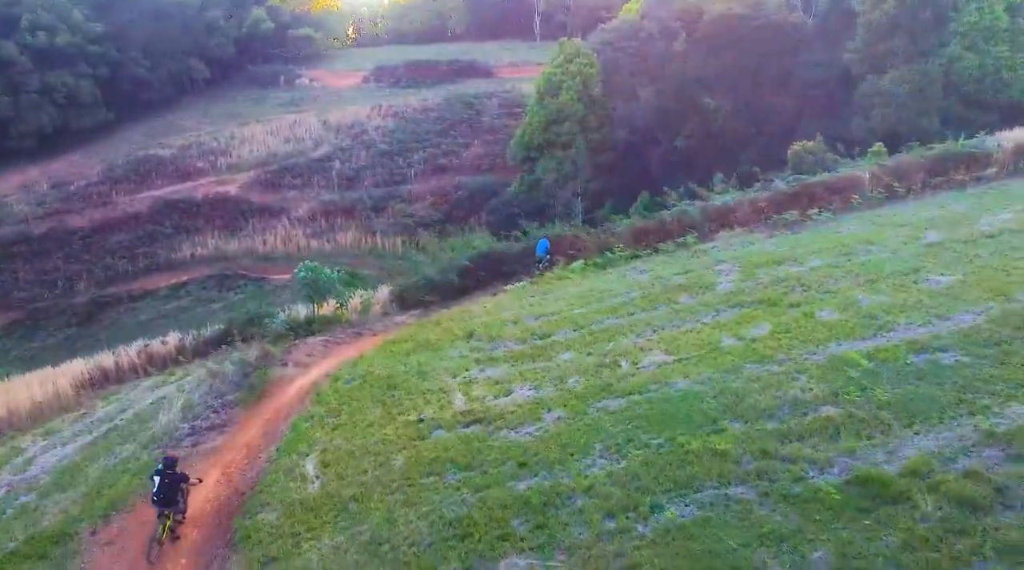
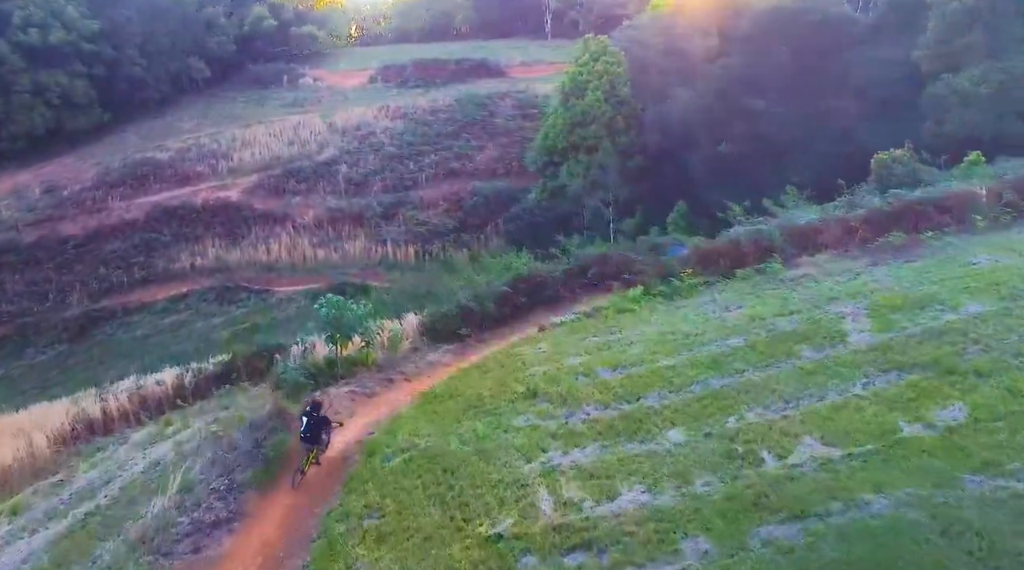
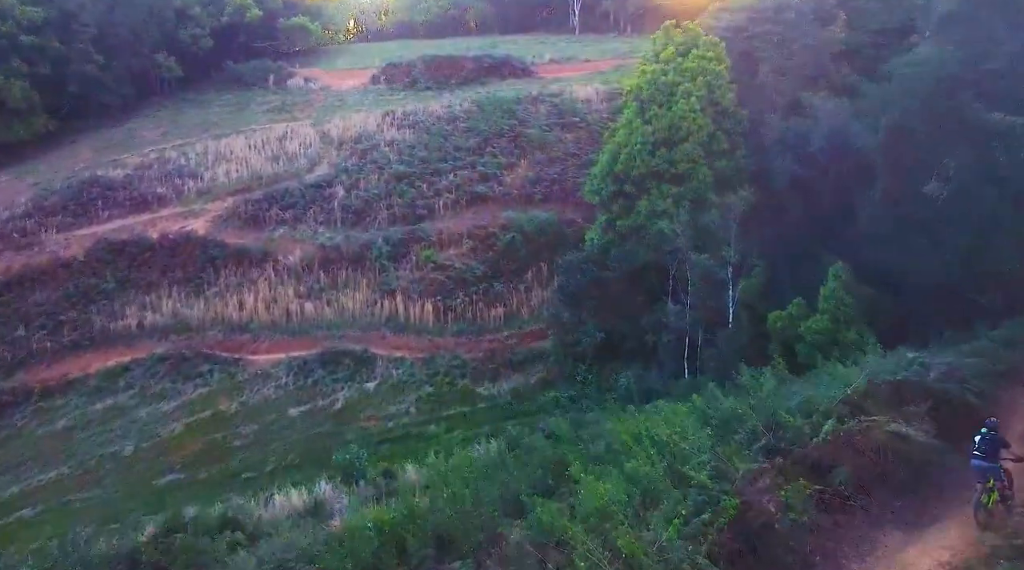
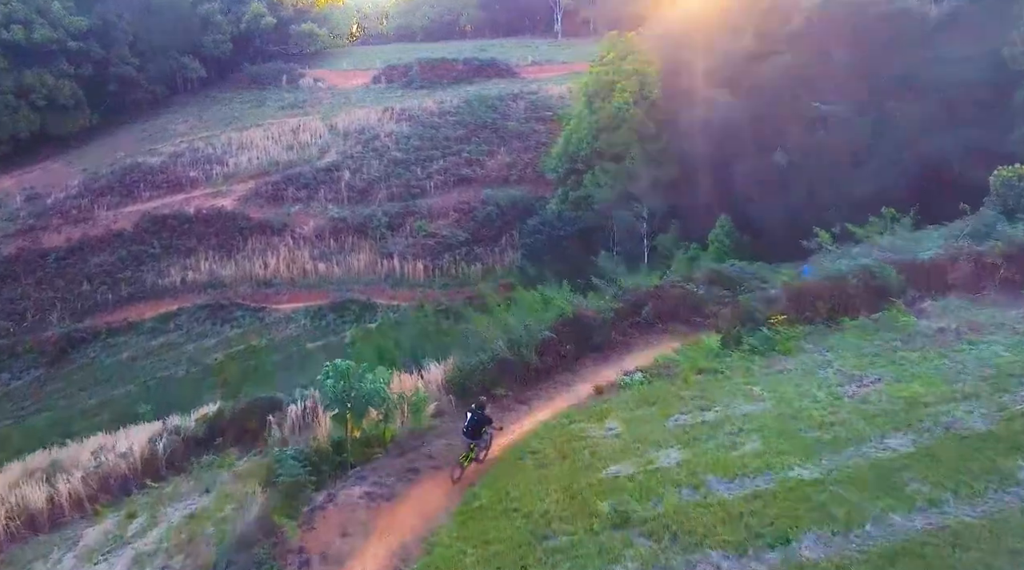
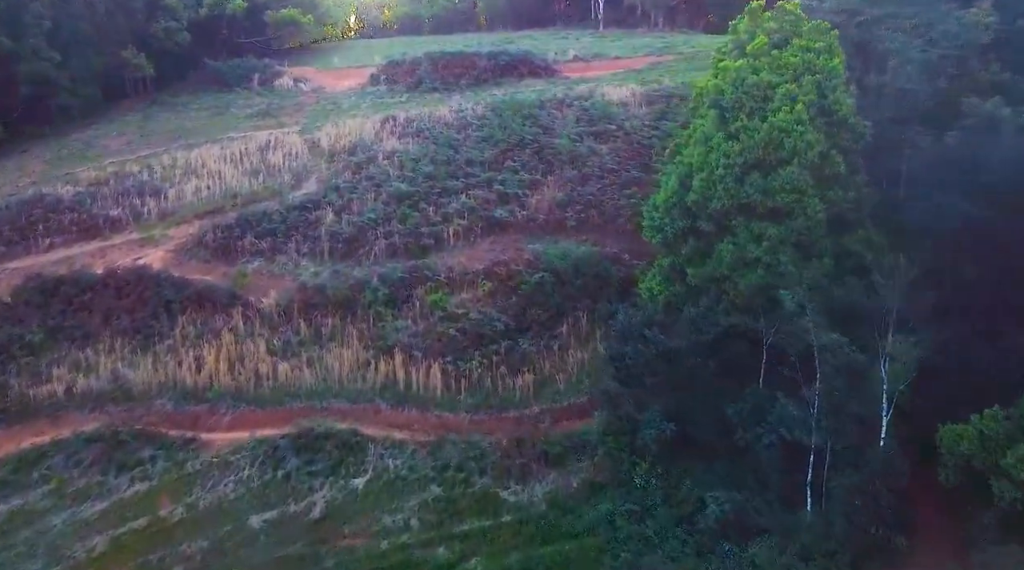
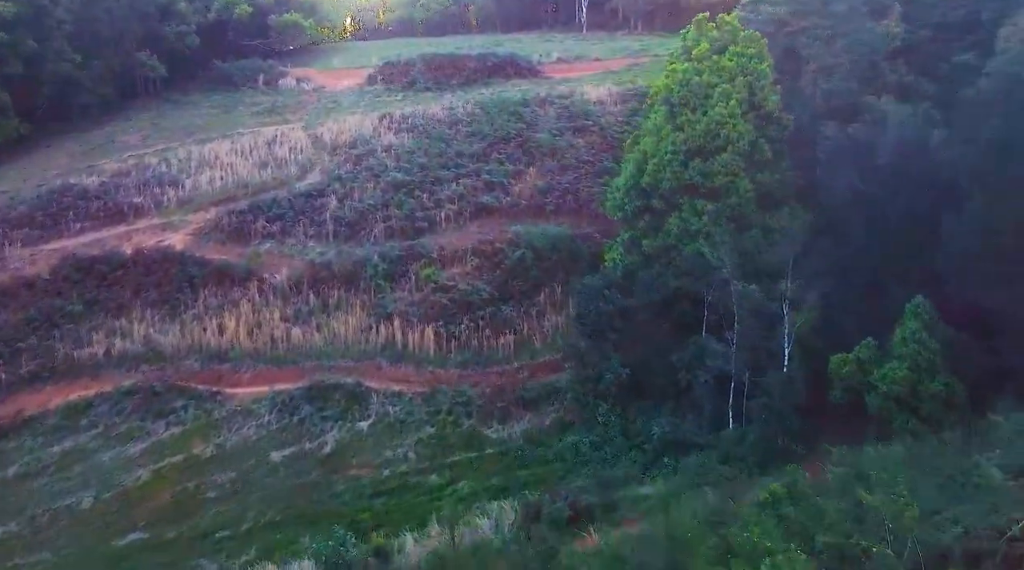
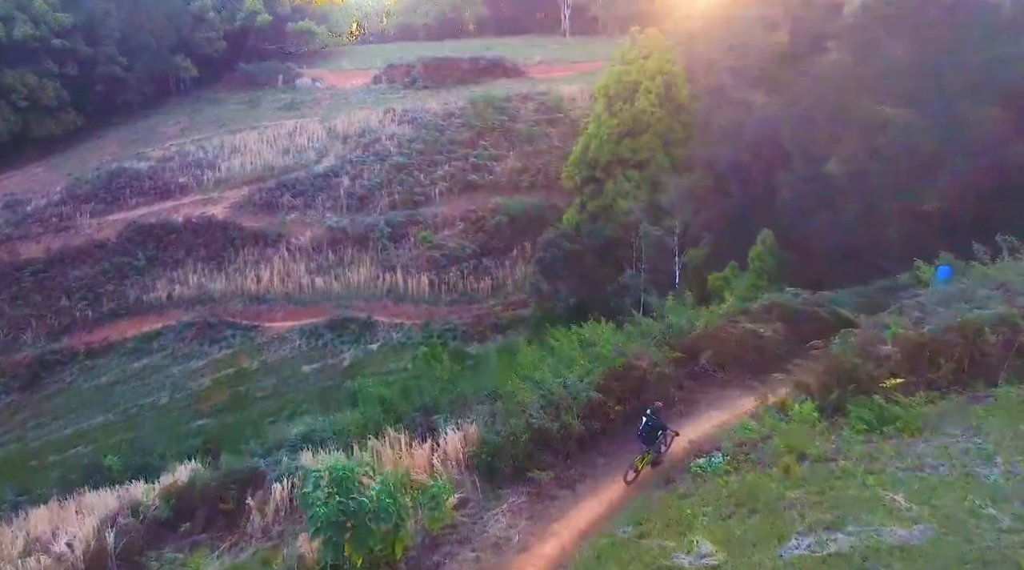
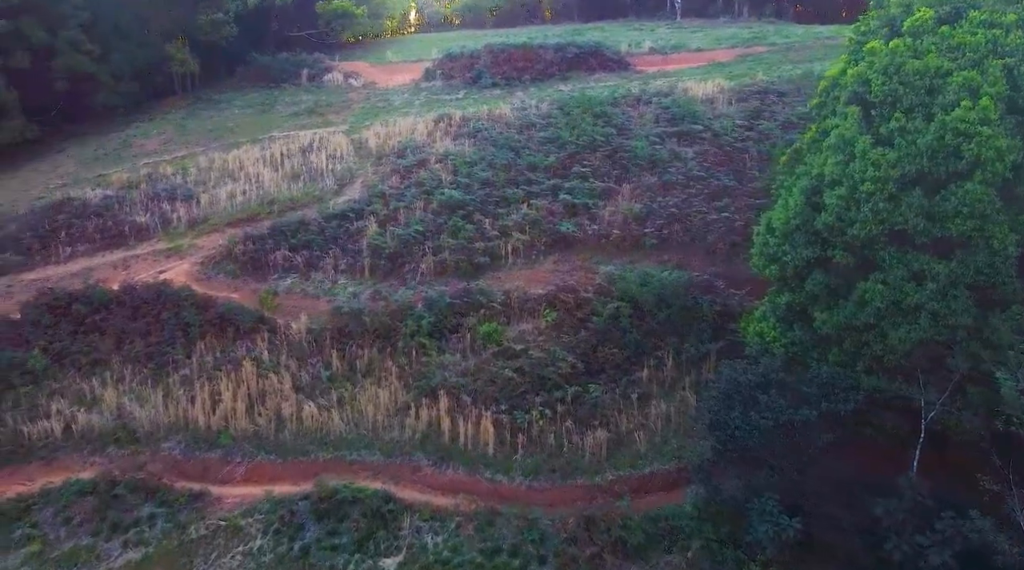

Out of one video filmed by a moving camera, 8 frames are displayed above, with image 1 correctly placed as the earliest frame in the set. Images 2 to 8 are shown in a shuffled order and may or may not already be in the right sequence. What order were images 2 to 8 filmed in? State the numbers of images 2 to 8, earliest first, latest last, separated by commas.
2, 4, 7, 3, 6, 5, 8
